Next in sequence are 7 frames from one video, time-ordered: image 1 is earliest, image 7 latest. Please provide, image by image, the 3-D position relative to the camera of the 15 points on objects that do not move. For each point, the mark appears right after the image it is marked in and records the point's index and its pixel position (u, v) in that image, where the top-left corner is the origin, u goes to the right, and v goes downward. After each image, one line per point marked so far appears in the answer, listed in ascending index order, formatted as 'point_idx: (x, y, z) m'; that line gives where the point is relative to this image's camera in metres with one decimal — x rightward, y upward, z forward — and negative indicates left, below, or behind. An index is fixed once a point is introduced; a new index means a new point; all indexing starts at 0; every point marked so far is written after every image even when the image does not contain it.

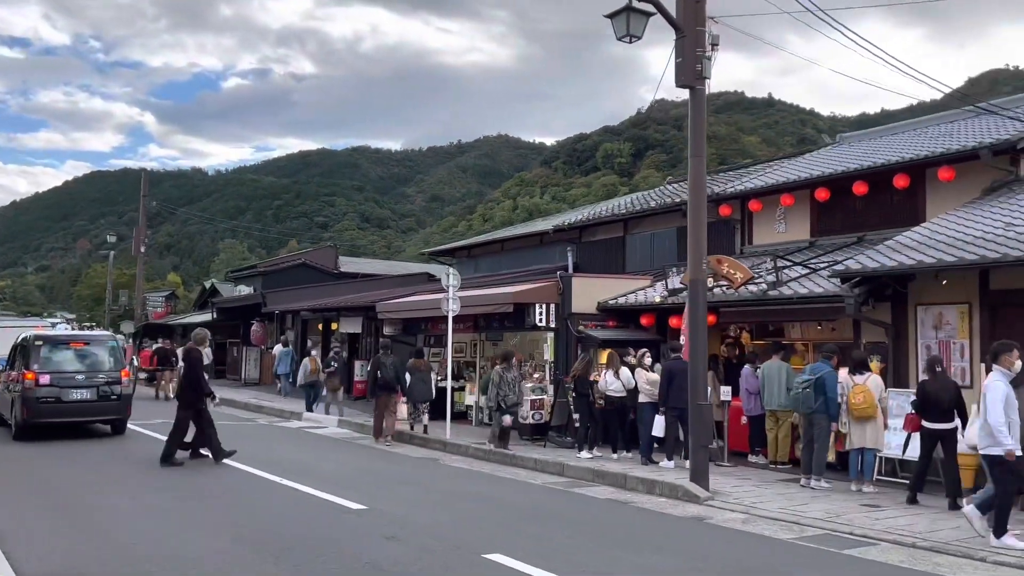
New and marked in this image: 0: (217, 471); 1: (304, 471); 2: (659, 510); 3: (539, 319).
0: (-3.3, -2.1, +10.0) m
1: (-2.4, -2.2, +10.5) m
2: (+1.4, -2.2, +8.7) m
3: (+0.4, -0.5, +14.7) m
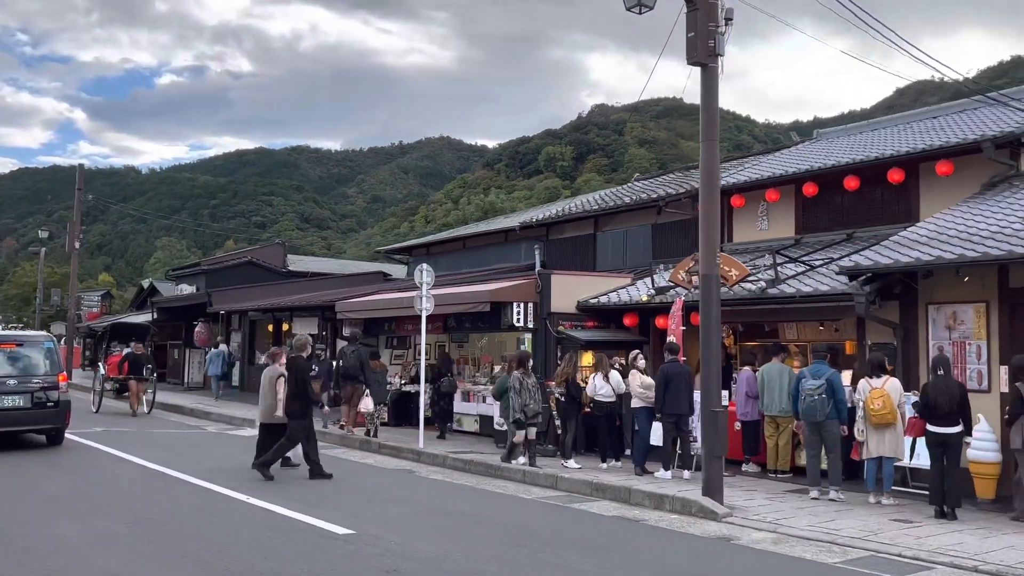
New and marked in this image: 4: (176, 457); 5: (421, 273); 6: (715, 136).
0: (-3.3, -2.0, +8.8) m
1: (-2.5, -2.1, +9.4) m
2: (+1.5, -2.1, +7.9) m
3: (+0.1, -0.5, +13.8) m
4: (-4.3, -2.2, +11.6) m
5: (-1.3, +0.2, +13.1) m
6: (+2.0, +1.5, +8.9) m
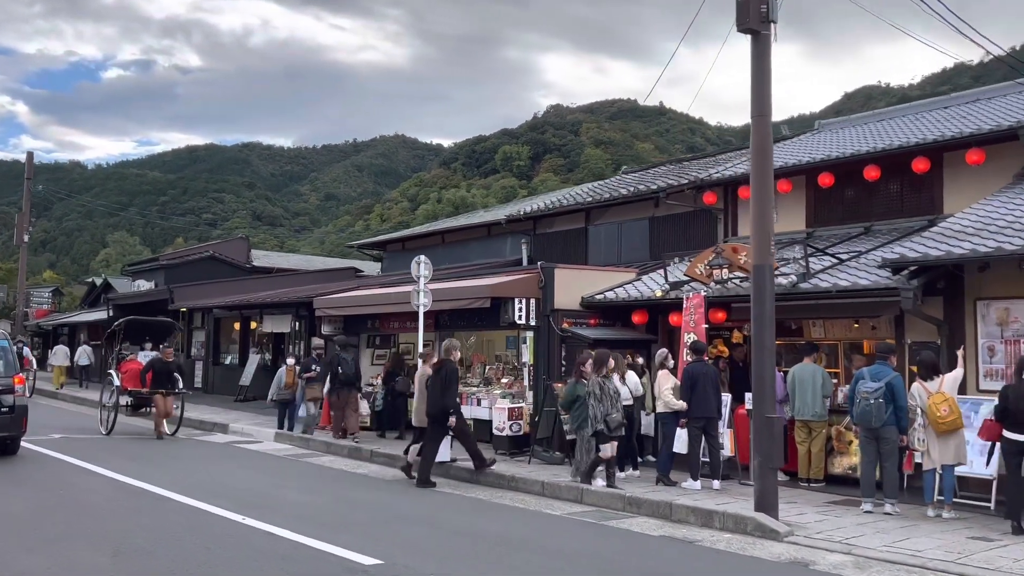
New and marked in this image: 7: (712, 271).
0: (-3.1, -1.9, +7.7) m
1: (-2.3, -2.0, +8.3) m
2: (+1.8, -2.1, +7.0) m
3: (+0.1, -0.4, +12.9) m
4: (-4.2, -2.1, +10.4) m
5: (-1.3, +0.3, +12.1) m
6: (+2.3, +1.6, +8.0) m
7: (+2.5, +0.2, +11.3) m
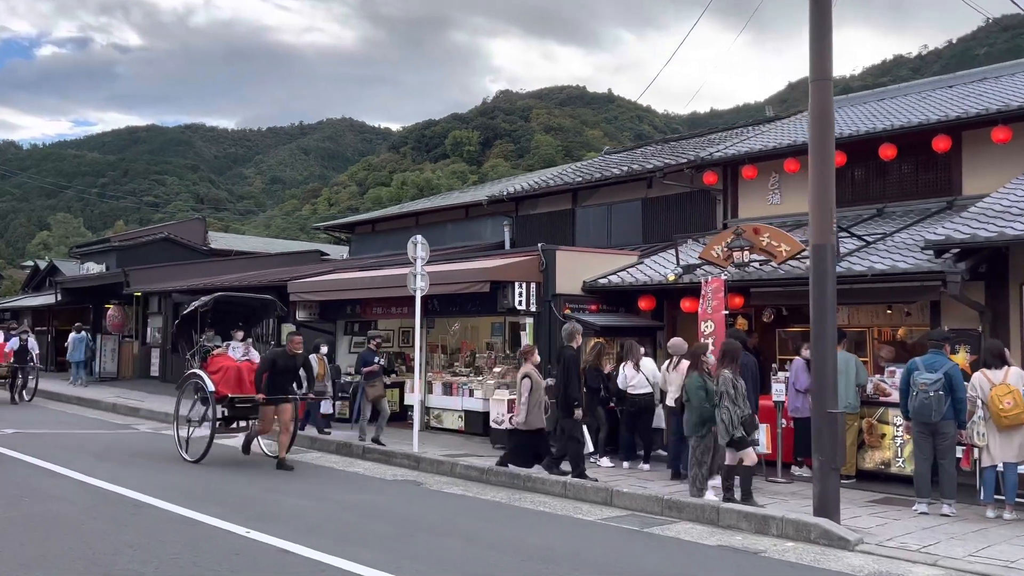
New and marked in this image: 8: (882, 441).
0: (-2.8, -1.8, +6.7) m
1: (-2.0, -1.9, +7.4) m
2: (+2.1, -1.9, +6.3) m
3: (+0.1, -0.2, +12.0) m
4: (-4.1, -1.9, +9.4) m
5: (-1.2, +0.5, +11.2) m
6: (+2.6, +1.7, +7.3) m
7: (+2.6, +0.4, +10.6) m
8: (+4.0, -1.6, +9.6) m
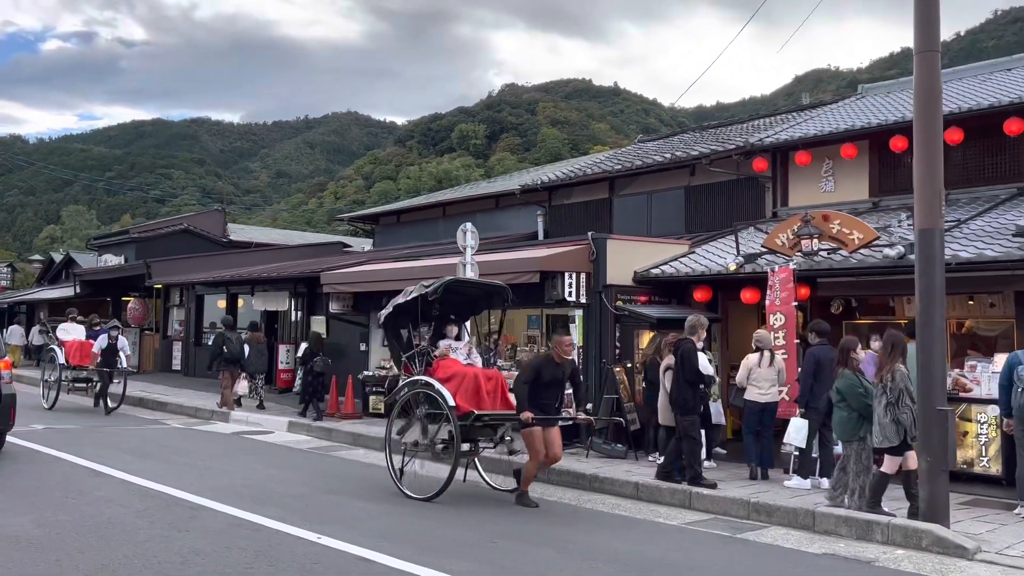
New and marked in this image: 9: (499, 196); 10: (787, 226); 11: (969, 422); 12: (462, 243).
0: (-2.2, -1.7, +6.3) m
1: (-1.4, -1.8, +6.9) m
2: (+2.7, -1.8, +5.8) m
3: (+0.7, -0.1, +11.5) m
4: (-3.4, -1.8, +8.9) m
5: (-0.6, +0.6, +10.7) m
6: (+3.2, +1.8, +6.7) m
7: (+3.3, +0.5, +10.1) m
8: (+4.6, -1.5, +9.1) m
9: (-0.3, +2.0, +19.5) m
10: (+3.2, +0.7, +10.3) m
11: (+4.6, -1.4, +9.1) m
12: (-0.6, +0.5, +10.7) m
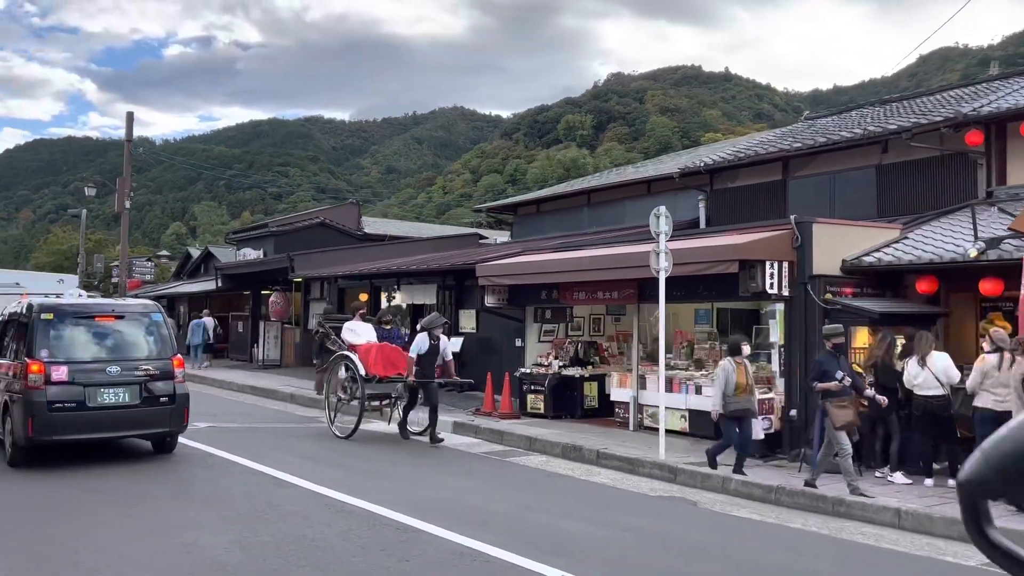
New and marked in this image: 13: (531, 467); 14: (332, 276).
0: (-0.5, -1.6, +5.4) m
1: (+0.3, -1.7, +5.9) m
2: (+4.2, -1.8, +4.4) m
3: (+2.9, 0.0, +10.3) m
4: (-1.5, -1.8, +8.2) m
5: (+1.5, +0.7, +9.6) m
6: (+4.8, +1.9, +5.2) m
7: (+5.3, +0.6, +8.6) m
8: (+6.5, -1.4, +7.4) m
9: (+2.9, +2.2, +18.3) m
10: (+5.2, +0.8, +8.7) m
11: (+6.6, -1.3, +7.4) m
12: (+1.5, +0.6, +9.6) m
13: (+0.2, -1.9, +9.5) m
14: (-4.0, +0.3, +19.9) m
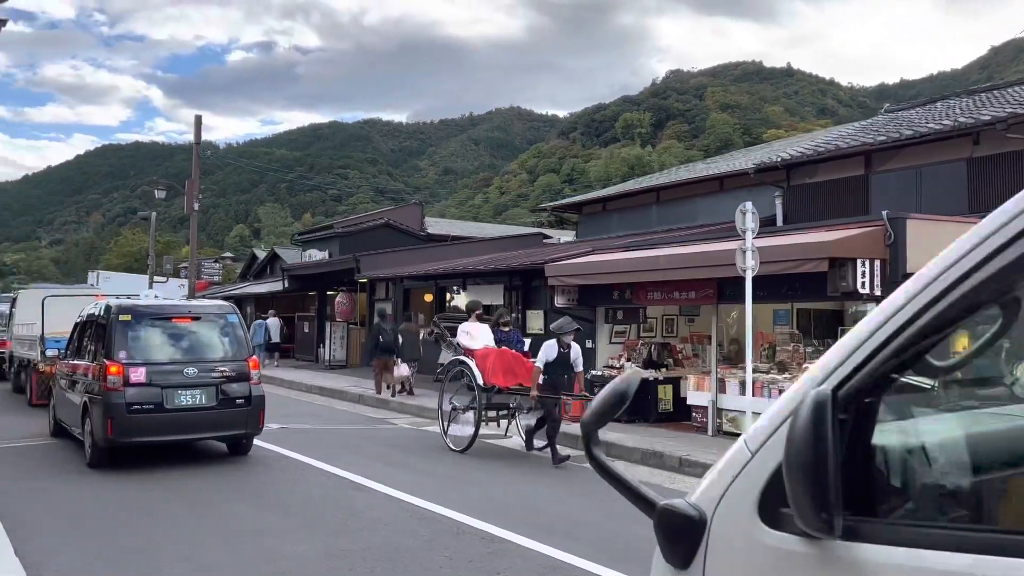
0: (0.0, -1.6, +5.1) m
1: (+0.9, -1.7, +5.6) m
2: (+4.7, -1.8, +3.8) m
3: (+3.8, 0.0, +9.8) m
4: (-0.8, -1.8, +7.9) m
5: (+2.4, +0.7, +9.2) m
6: (+5.3, +1.9, +4.6) m
7: (+6.0, +0.6, +7.9) m
8: (+7.2, -1.4, +6.7) m
9: (+4.2, +2.2, +17.8) m
10: (+6.0, +0.8, +8.1) m
11: (+7.2, -1.2, +6.7) m
12: (+2.3, +0.6, +9.1) m
13: (+1.0, -1.9, +9.2) m
14: (-2.5, +0.3, +19.8) m
